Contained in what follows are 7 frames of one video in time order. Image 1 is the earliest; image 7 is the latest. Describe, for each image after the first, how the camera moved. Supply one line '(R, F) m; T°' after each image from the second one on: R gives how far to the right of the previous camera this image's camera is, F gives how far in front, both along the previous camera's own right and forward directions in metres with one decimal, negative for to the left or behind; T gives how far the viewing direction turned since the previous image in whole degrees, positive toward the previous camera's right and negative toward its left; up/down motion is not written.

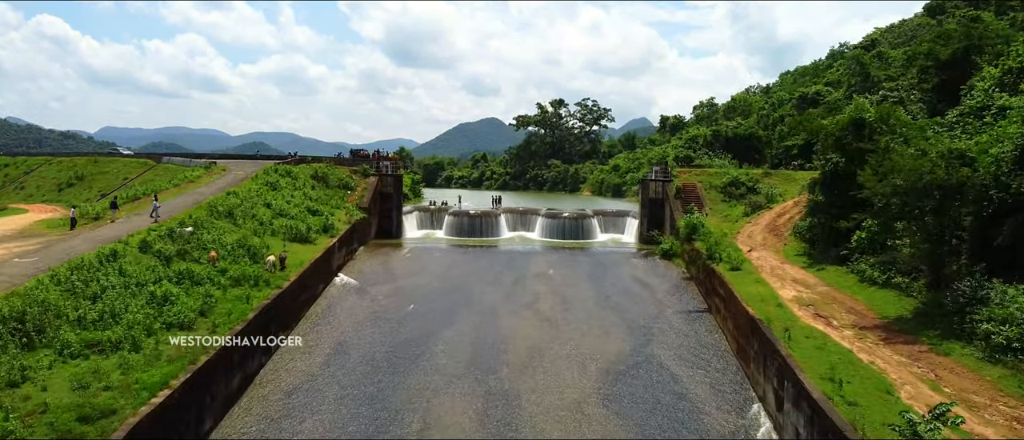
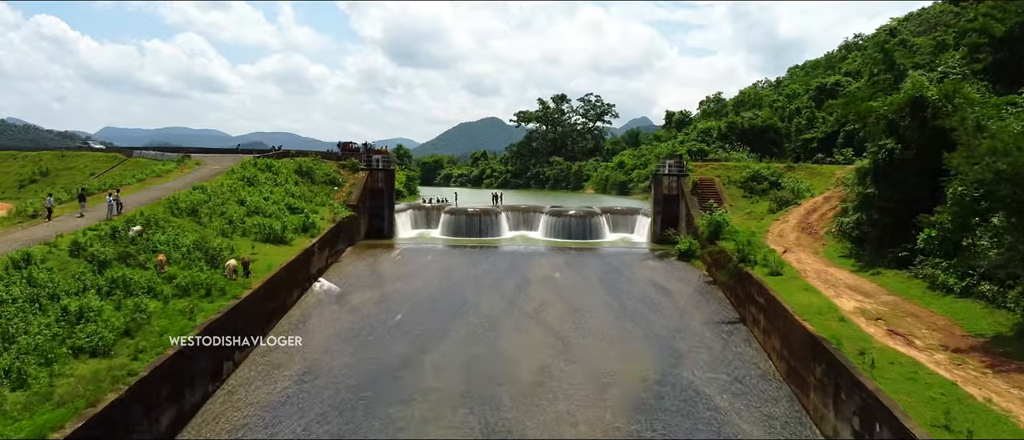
(0.0, +2.6) m; 0°
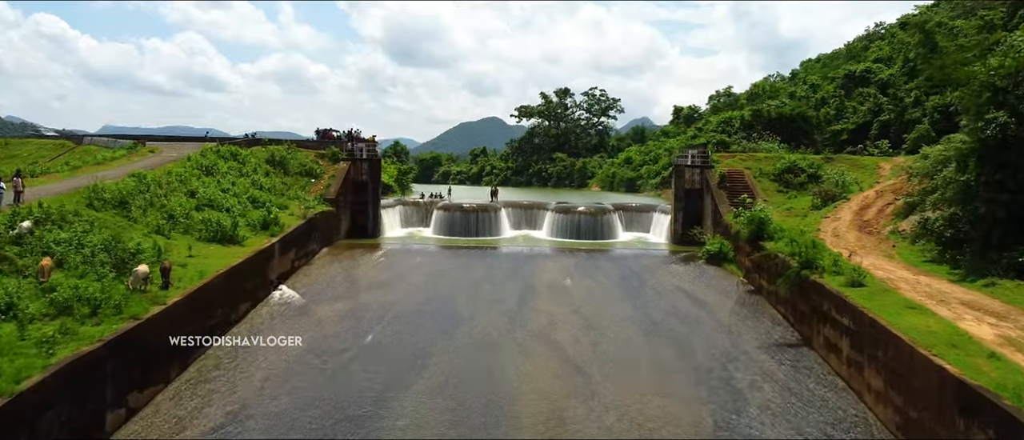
(0.0, +3.6) m; 0°
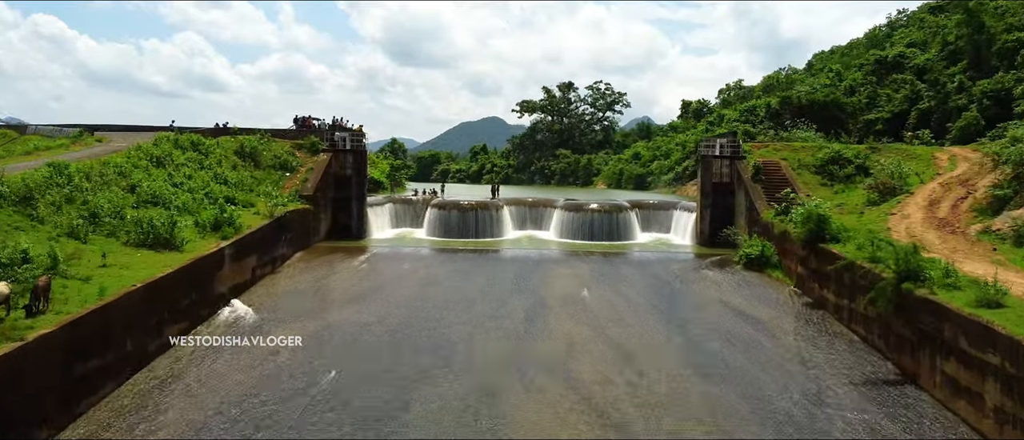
(-0.1, +3.3) m; 0°
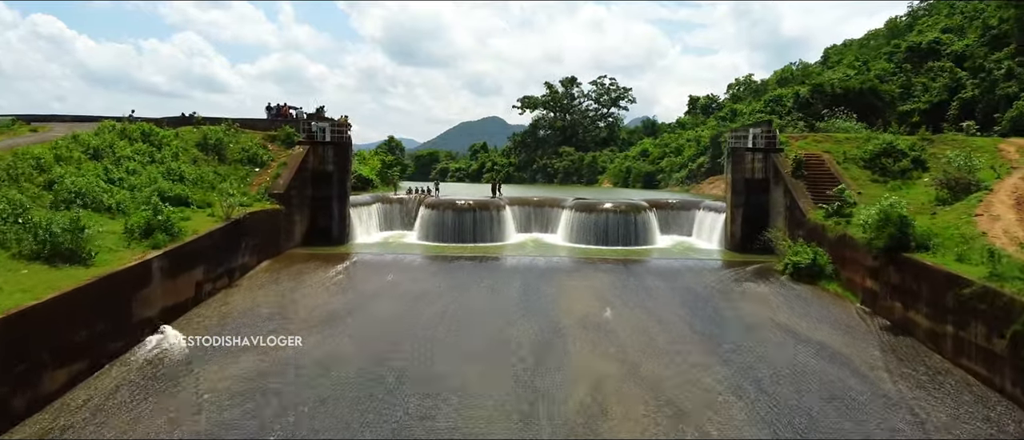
(-0.1, +3.0) m; 0°
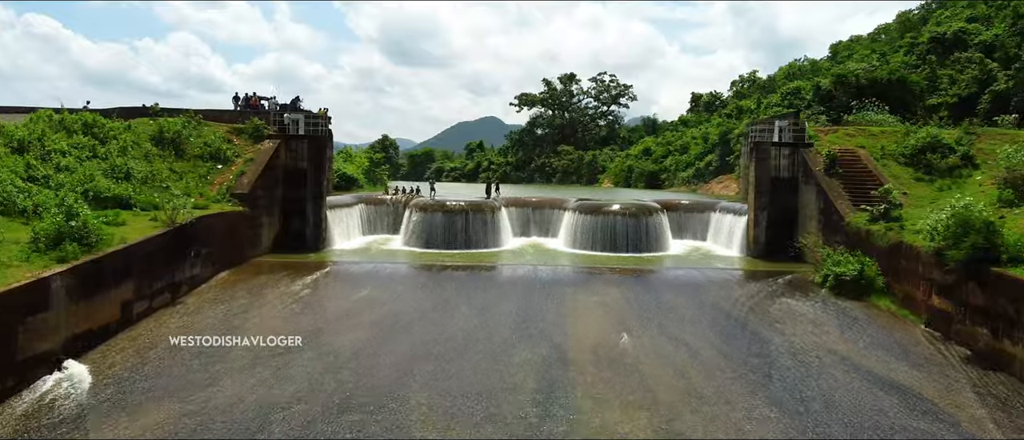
(0.0, +2.3) m; 0°
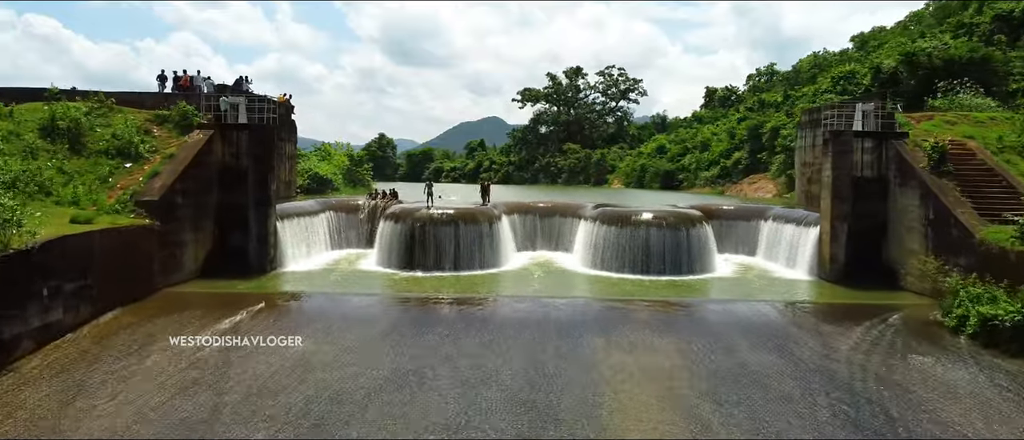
(0.0, +4.3) m; 0°
